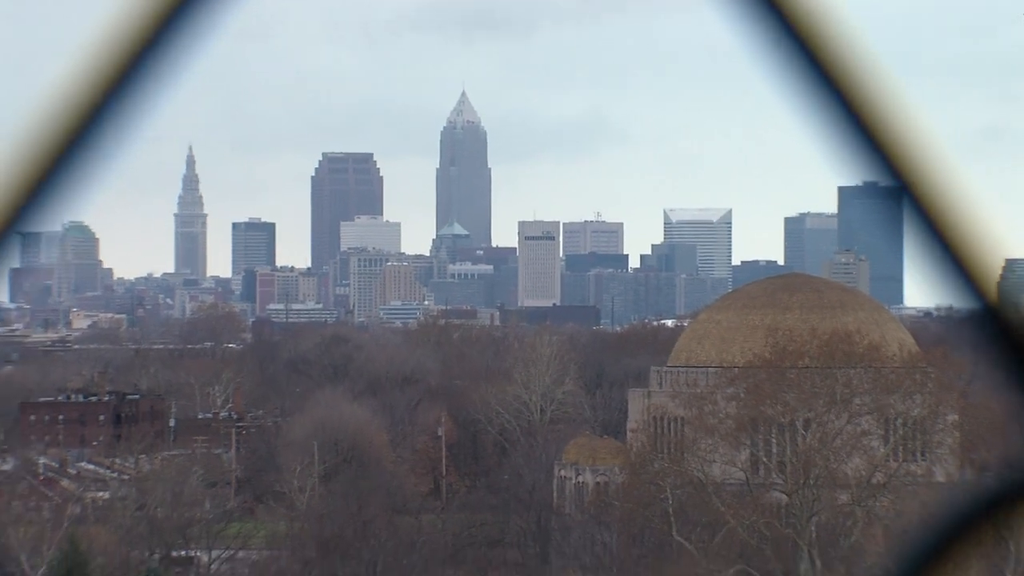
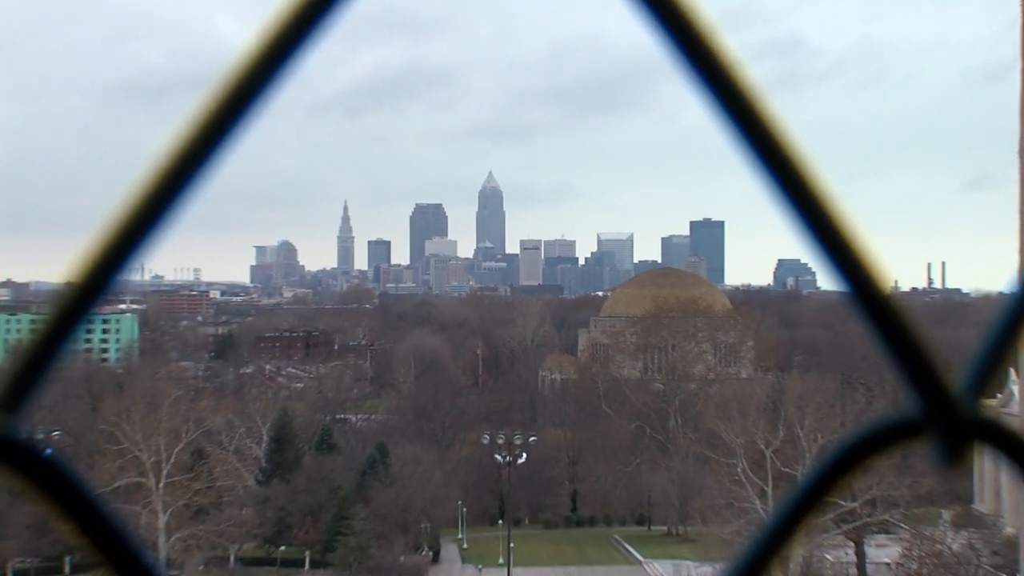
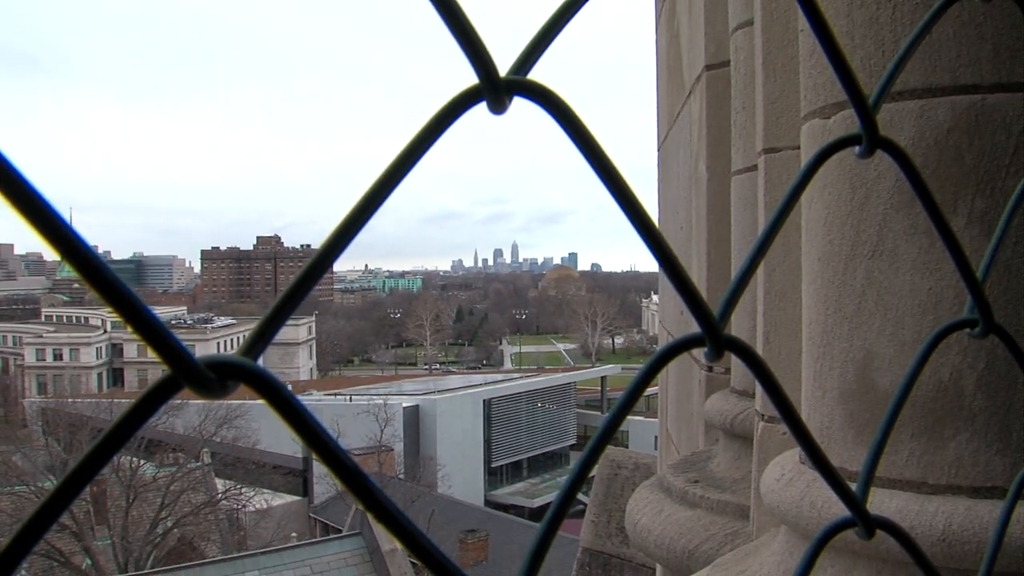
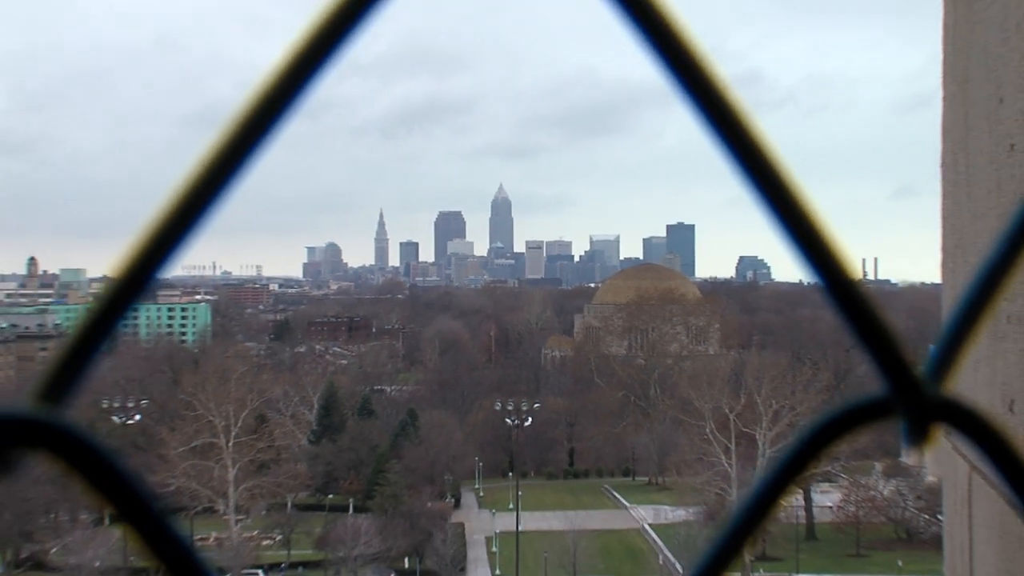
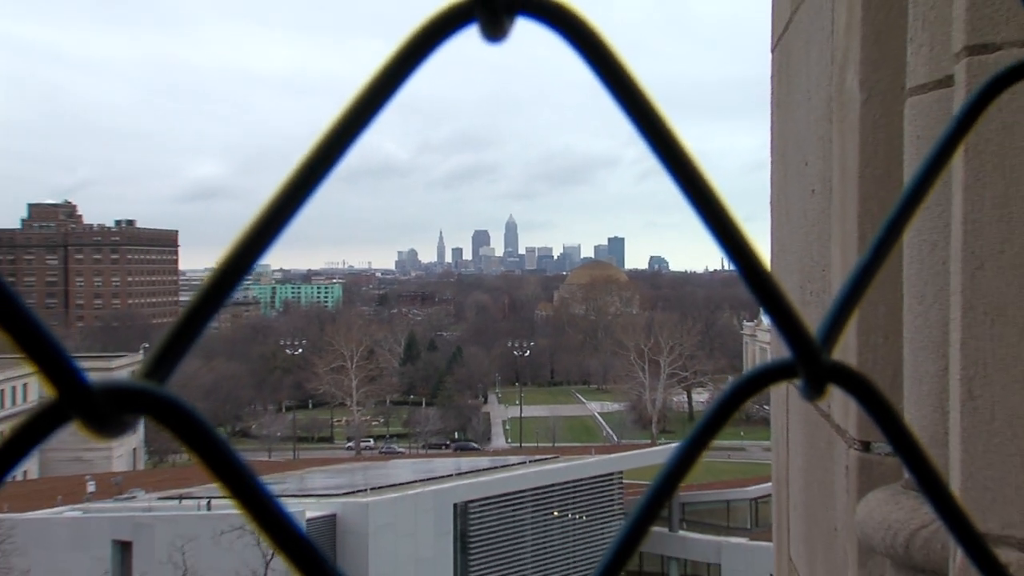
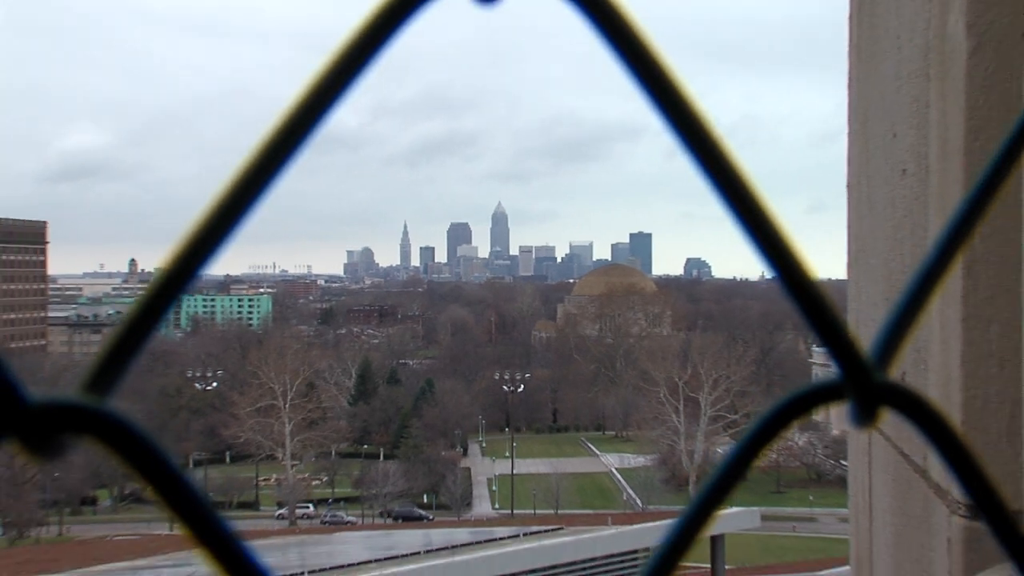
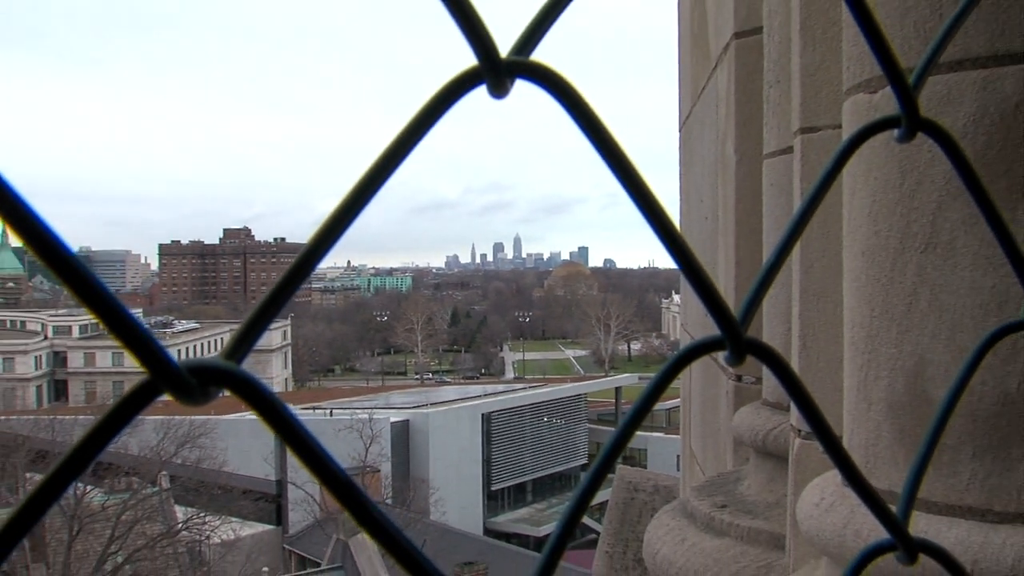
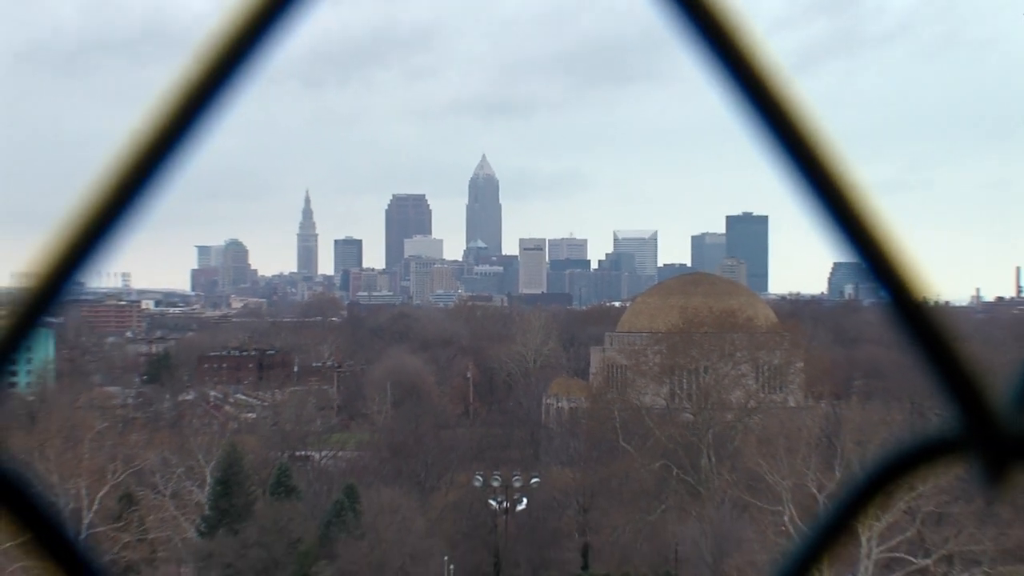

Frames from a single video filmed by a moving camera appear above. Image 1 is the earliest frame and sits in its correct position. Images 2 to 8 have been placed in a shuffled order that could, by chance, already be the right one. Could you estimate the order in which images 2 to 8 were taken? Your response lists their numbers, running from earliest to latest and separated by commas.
8, 2, 4, 6, 5, 7, 3
